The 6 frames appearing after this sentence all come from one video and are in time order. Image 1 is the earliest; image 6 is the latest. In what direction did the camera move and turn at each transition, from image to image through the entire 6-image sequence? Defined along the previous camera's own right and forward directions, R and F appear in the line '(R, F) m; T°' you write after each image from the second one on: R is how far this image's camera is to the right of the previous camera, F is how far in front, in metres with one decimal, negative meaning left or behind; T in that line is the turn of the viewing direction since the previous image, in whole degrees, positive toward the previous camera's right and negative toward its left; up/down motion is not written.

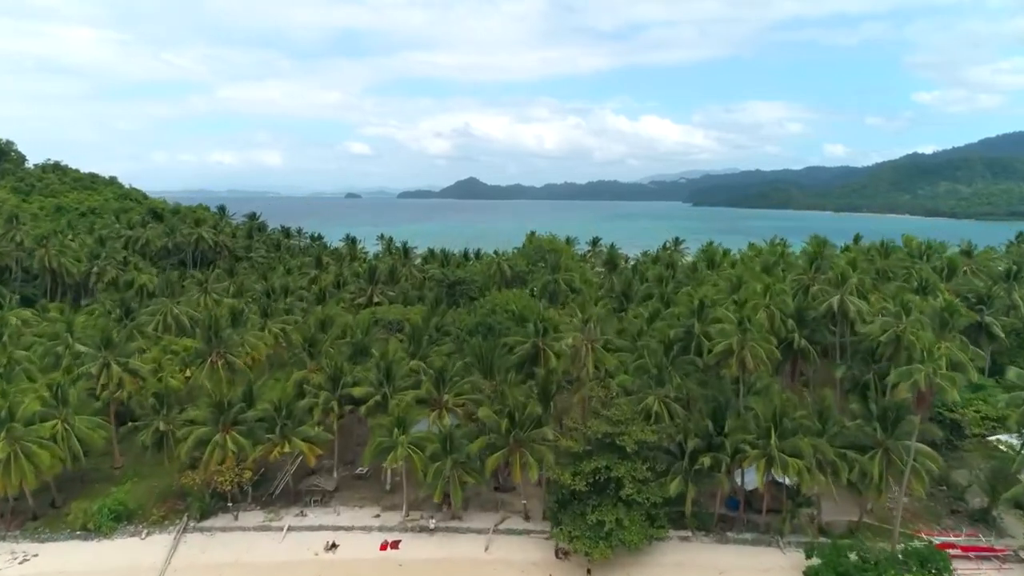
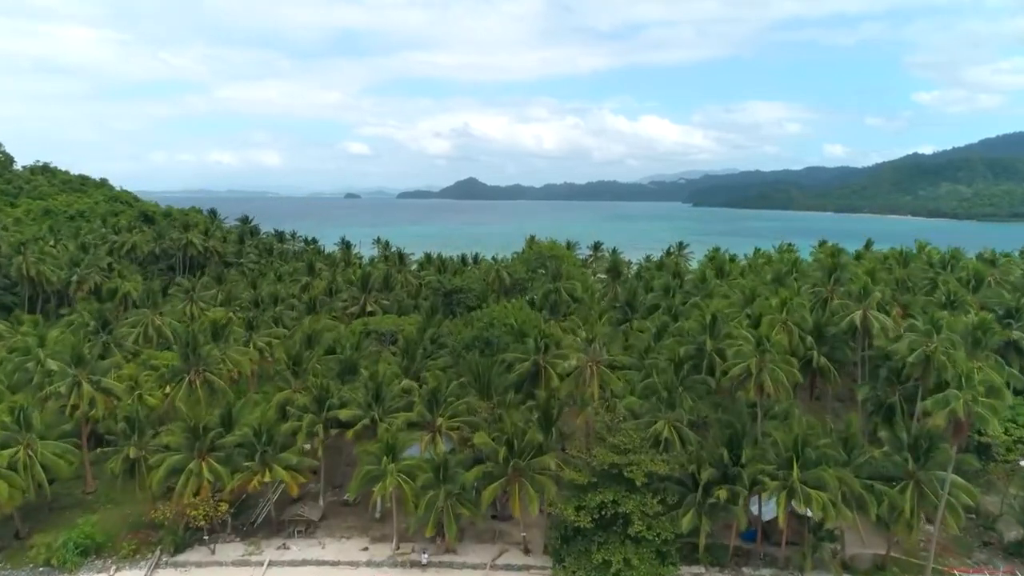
(0.0, +2.5) m; 0°
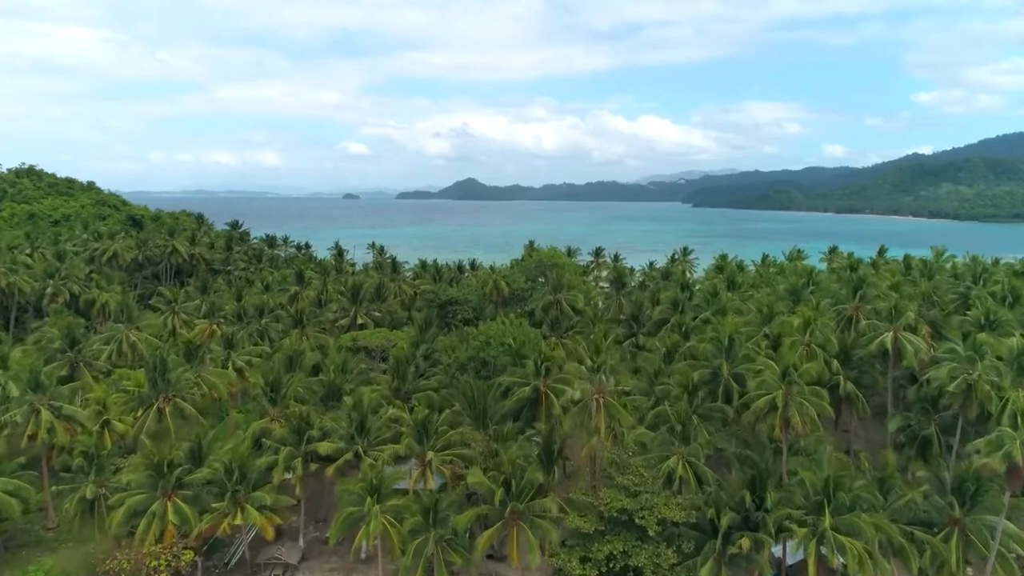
(+0.1, +3.0) m; 0°
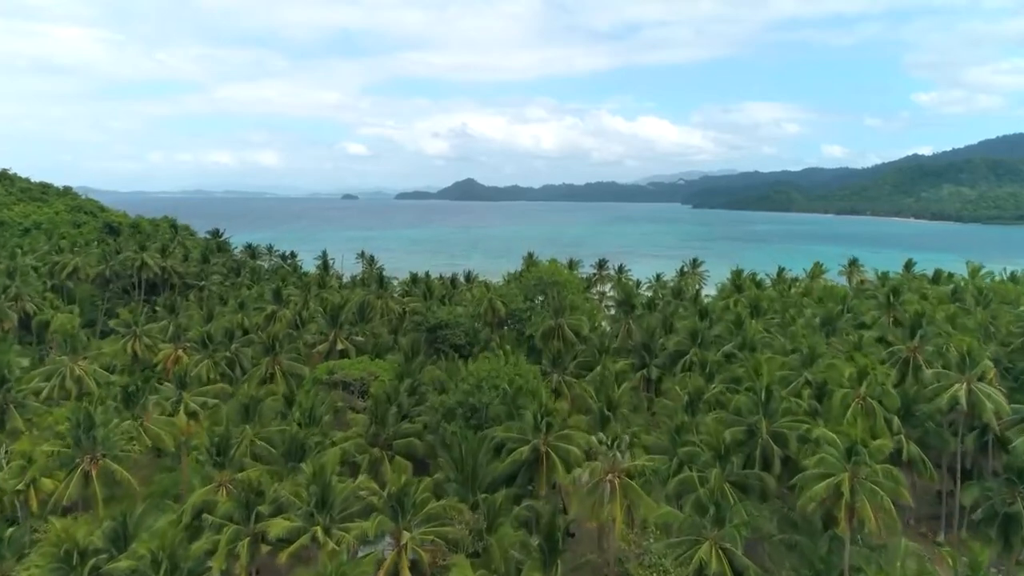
(+0.2, +5.4) m; 0°
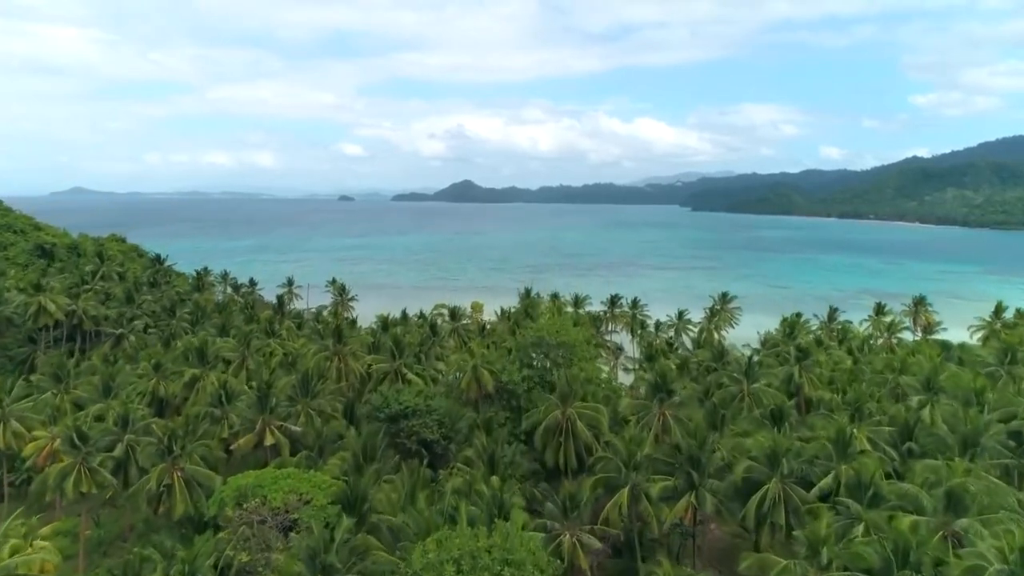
(+0.3, +13.0) m; 0°
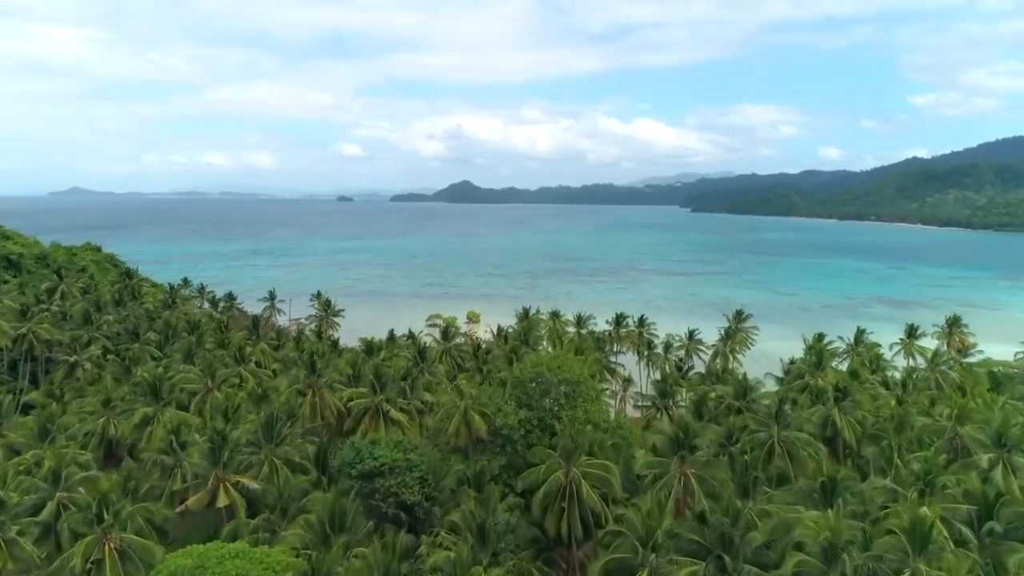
(+0.2, +5.3) m; 0°
